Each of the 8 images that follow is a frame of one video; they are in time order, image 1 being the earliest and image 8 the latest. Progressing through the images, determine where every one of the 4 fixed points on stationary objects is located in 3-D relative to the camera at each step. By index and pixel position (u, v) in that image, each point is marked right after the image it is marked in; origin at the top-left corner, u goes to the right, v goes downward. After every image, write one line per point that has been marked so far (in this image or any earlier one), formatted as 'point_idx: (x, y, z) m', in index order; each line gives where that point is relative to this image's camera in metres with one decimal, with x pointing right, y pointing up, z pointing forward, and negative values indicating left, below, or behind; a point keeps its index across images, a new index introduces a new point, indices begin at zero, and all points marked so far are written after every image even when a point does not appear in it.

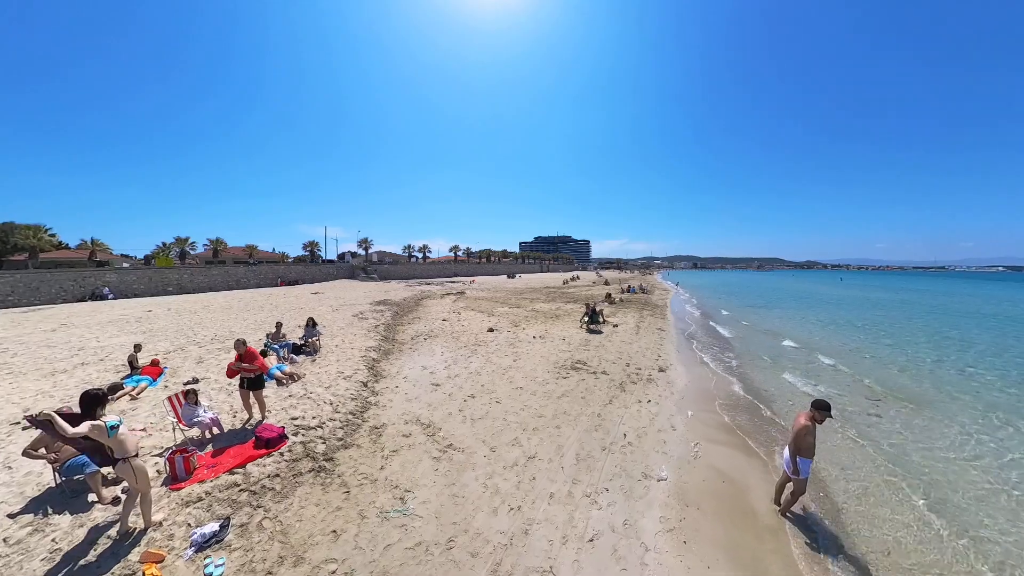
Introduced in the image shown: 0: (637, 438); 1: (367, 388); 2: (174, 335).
0: (+2.1, -2.5, +6.0) m
1: (-4.4, -2.9, +10.1) m
2: (-17.7, -2.5, +19.0) m
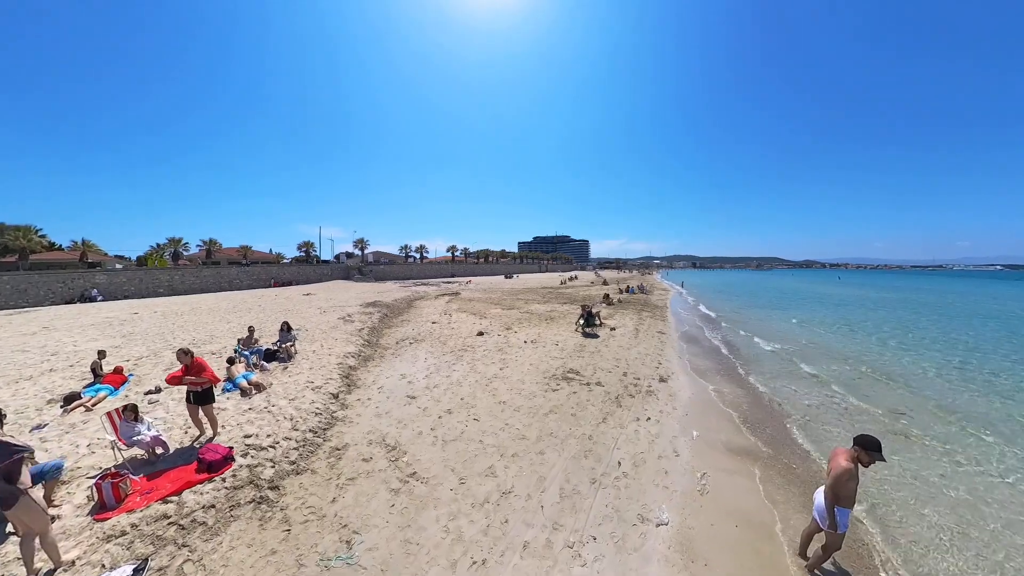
0: (+1.7, -2.5, +5.0) m
1: (-4.7, -2.9, +9.2) m
2: (-18.0, -2.6, +18.1) m
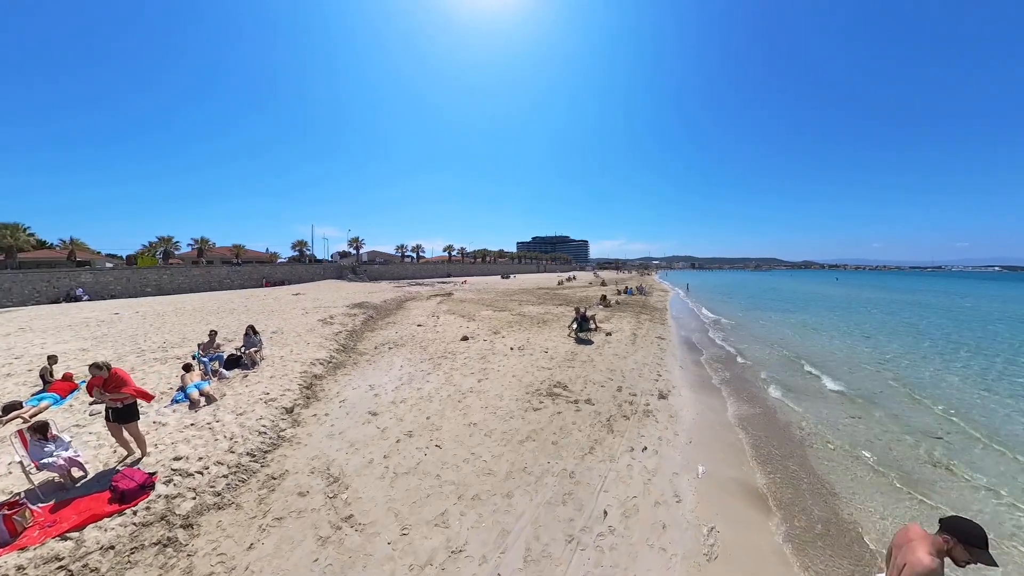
0: (+1.2, -2.6, +3.9) m
1: (-5.2, -2.9, +8.1) m
2: (-18.4, -2.5, +17.1) m
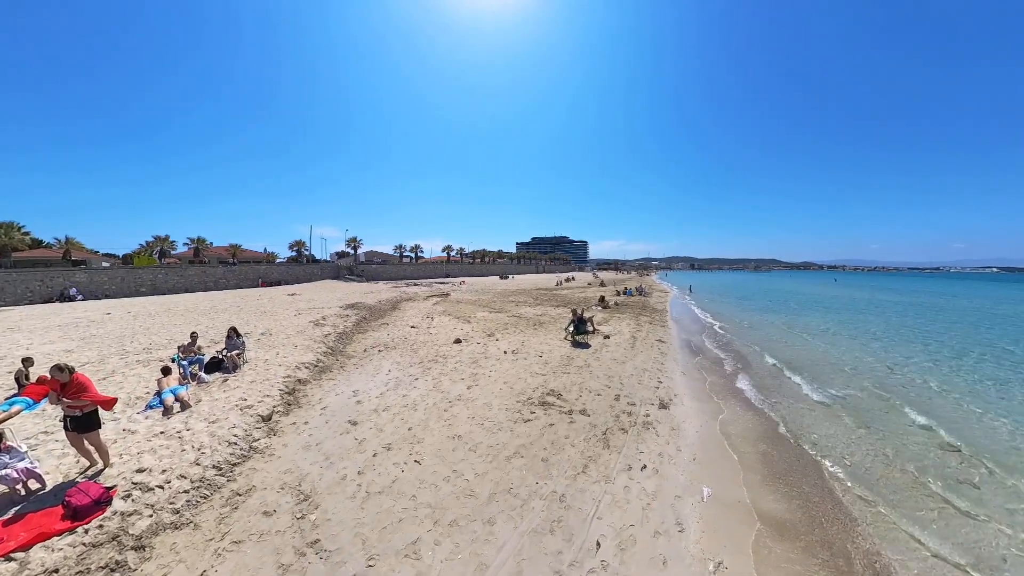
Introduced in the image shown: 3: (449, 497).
0: (+1.0, -2.6, +3.5) m
1: (-5.4, -2.9, +7.7) m
2: (-18.6, -2.5, +16.7) m
3: (-0.8, -2.5, +4.4) m
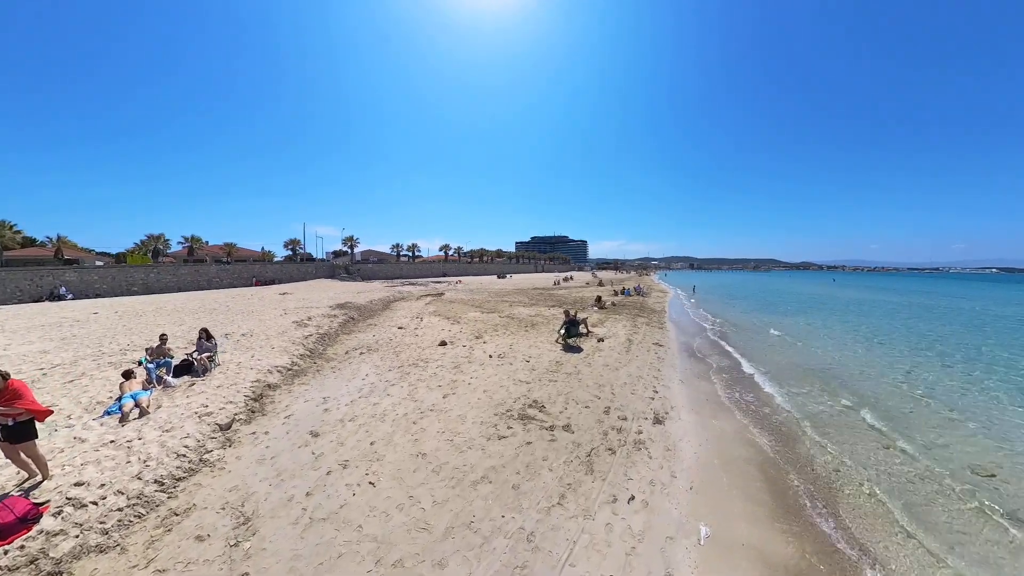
0: (+0.6, -2.5, +2.8) m
1: (-5.7, -2.9, +7.0) m
2: (-18.9, -2.5, +16.1) m
3: (-1.1, -2.5, +3.7) m
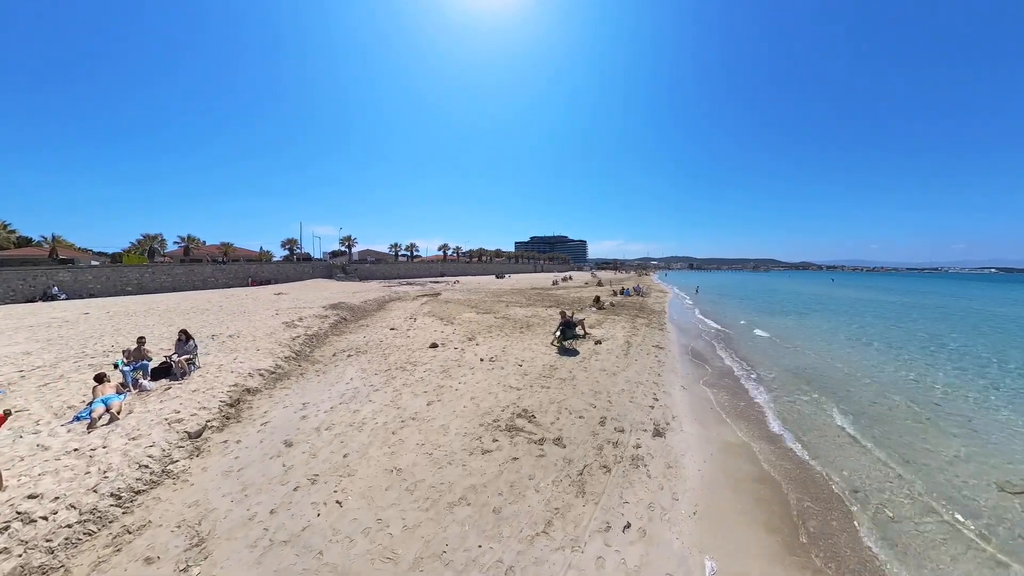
0: (+0.5, -2.5, +2.3) m
1: (-5.9, -2.9, +6.6) m
2: (-19.1, -2.5, +15.7) m
3: (-1.3, -2.5, +3.2) m
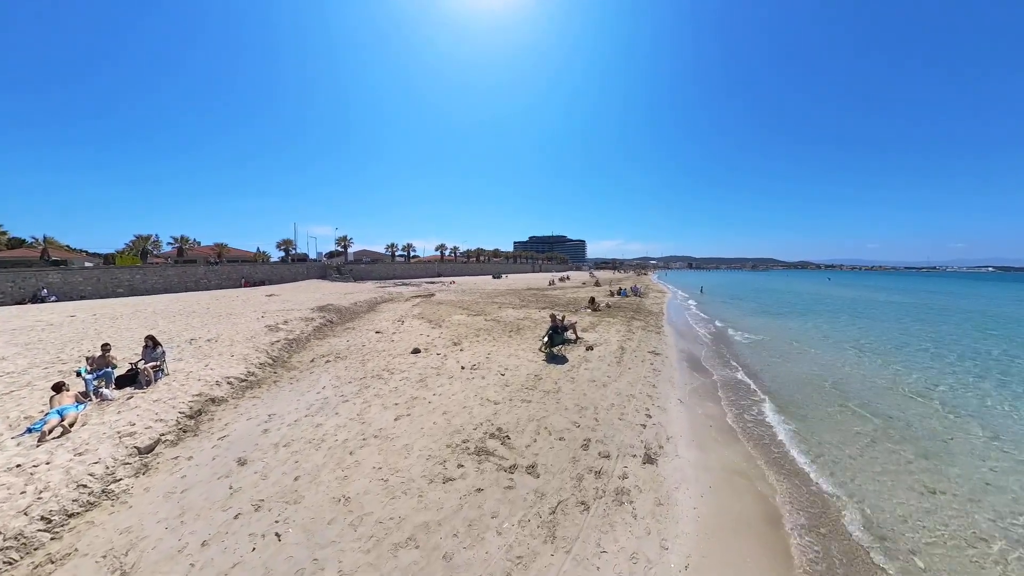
0: (+0.1, -2.6, +1.7) m
1: (-6.3, -2.9, +6.0) m
2: (-19.4, -2.6, +15.2) m
3: (-1.7, -2.6, +2.6) m
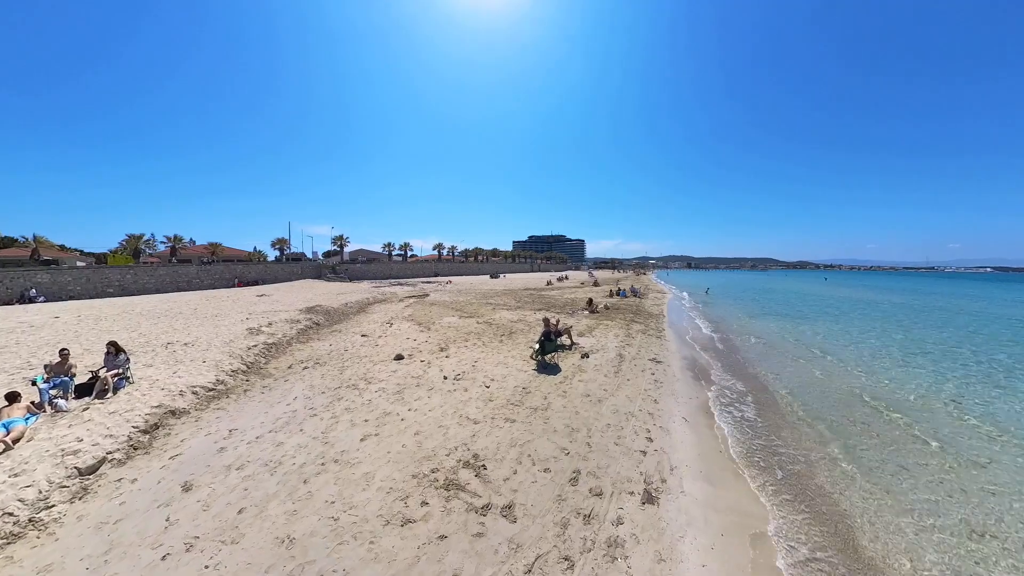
0: (-0.2, -2.6, +1.0) m
1: (-6.5, -3.0, +5.3) m
2: (-19.6, -2.6, +14.5) m
3: (-2.0, -2.6, +2.0) m
